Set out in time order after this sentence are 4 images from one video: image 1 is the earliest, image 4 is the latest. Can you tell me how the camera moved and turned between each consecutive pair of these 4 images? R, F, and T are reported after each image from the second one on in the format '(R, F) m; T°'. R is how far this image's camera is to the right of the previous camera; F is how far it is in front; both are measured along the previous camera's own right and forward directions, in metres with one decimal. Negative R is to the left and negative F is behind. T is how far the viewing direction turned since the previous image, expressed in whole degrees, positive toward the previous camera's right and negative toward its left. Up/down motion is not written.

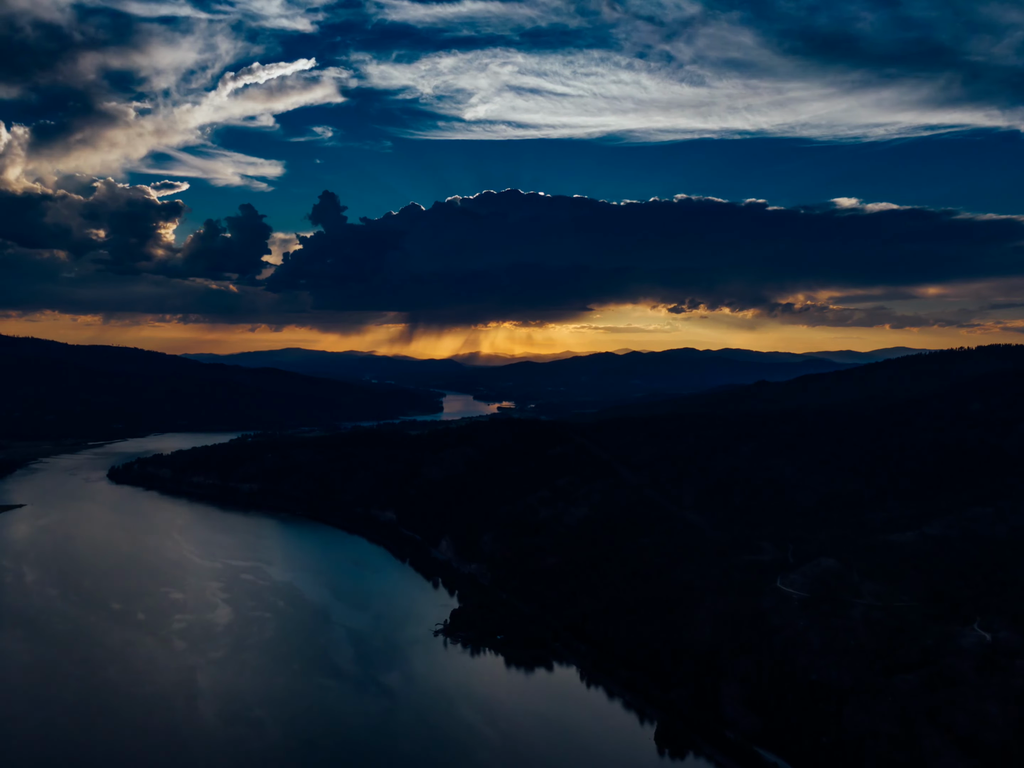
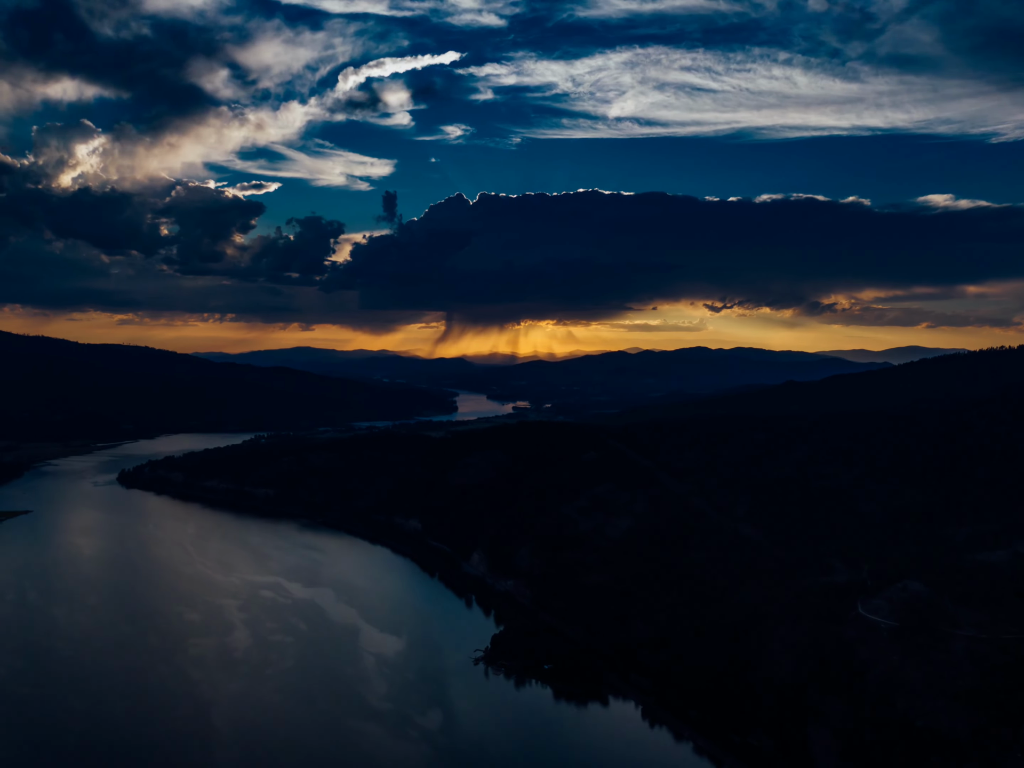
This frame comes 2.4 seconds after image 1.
(-4.6, +1.3) m; 0°
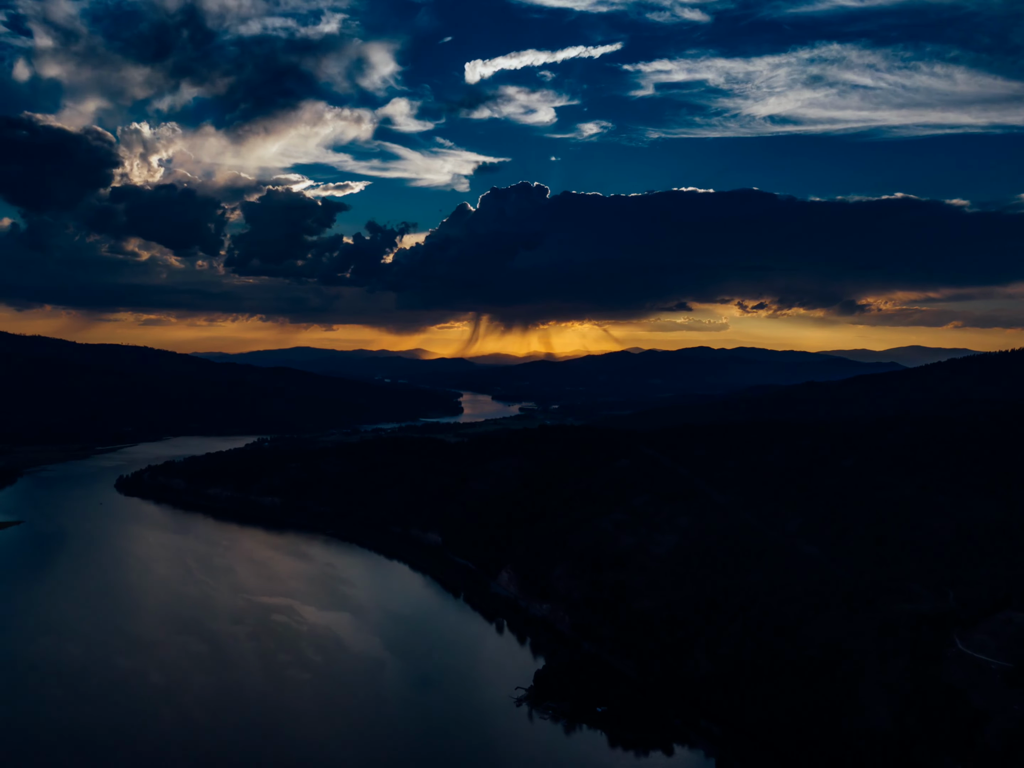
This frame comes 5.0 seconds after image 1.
(-6.0, +0.4) m; +1°
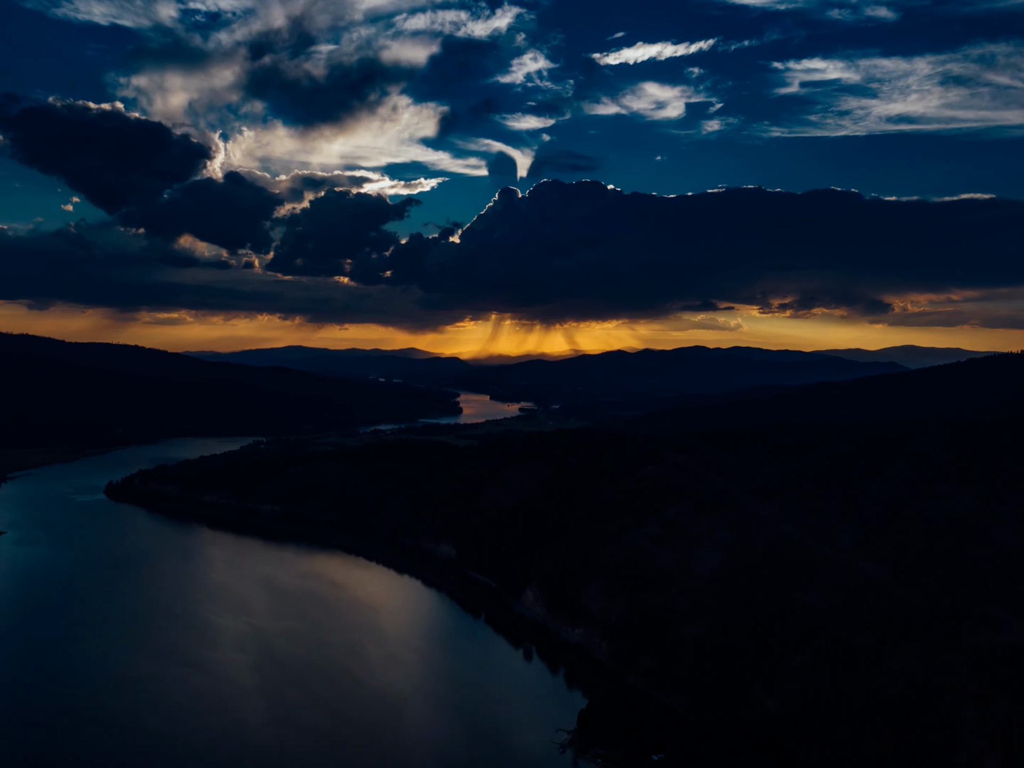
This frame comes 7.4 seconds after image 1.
(-5.4, +0.7) m; +2°
